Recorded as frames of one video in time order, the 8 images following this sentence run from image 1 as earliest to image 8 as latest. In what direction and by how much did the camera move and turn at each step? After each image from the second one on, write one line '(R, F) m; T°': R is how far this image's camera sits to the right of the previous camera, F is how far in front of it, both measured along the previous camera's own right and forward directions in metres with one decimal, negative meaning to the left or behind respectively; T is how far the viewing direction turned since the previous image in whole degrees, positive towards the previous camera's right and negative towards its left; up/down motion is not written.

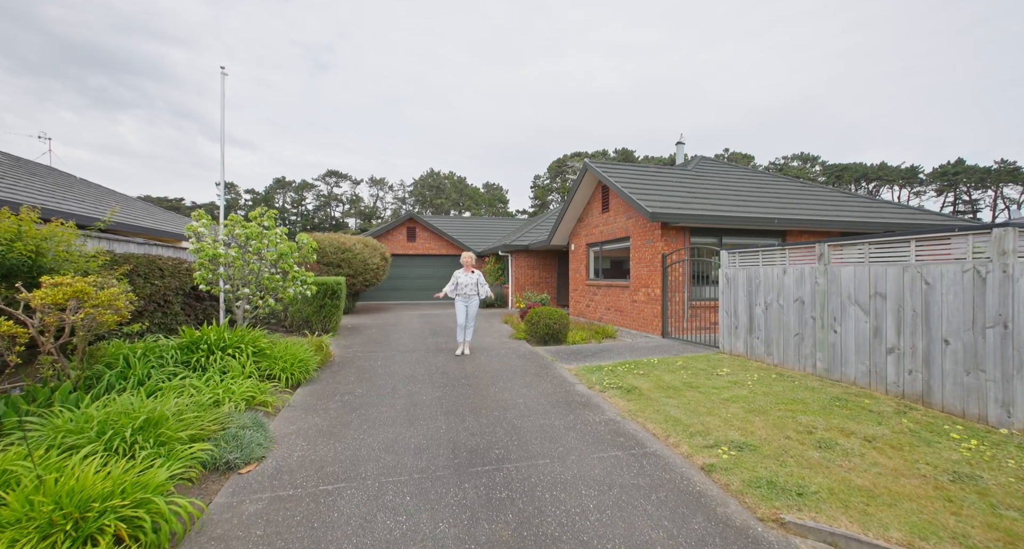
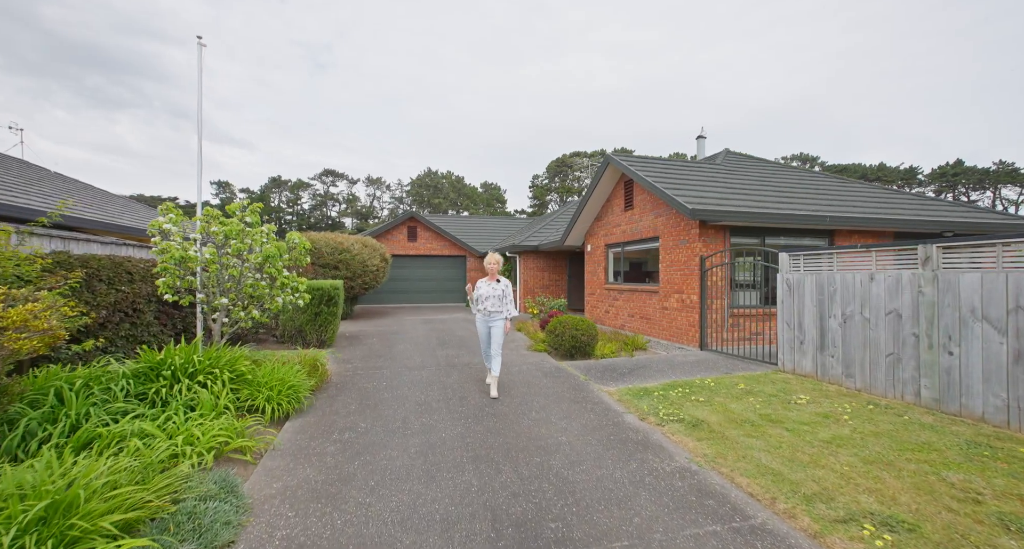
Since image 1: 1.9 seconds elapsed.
(-0.4, +1.0) m; 0°
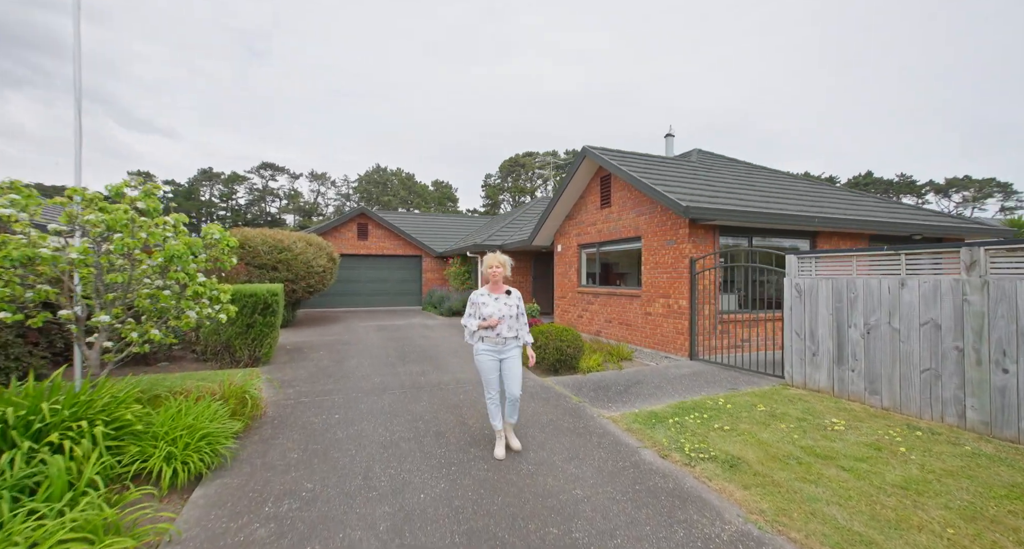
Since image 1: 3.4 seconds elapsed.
(-0.3, +1.0) m; +6°
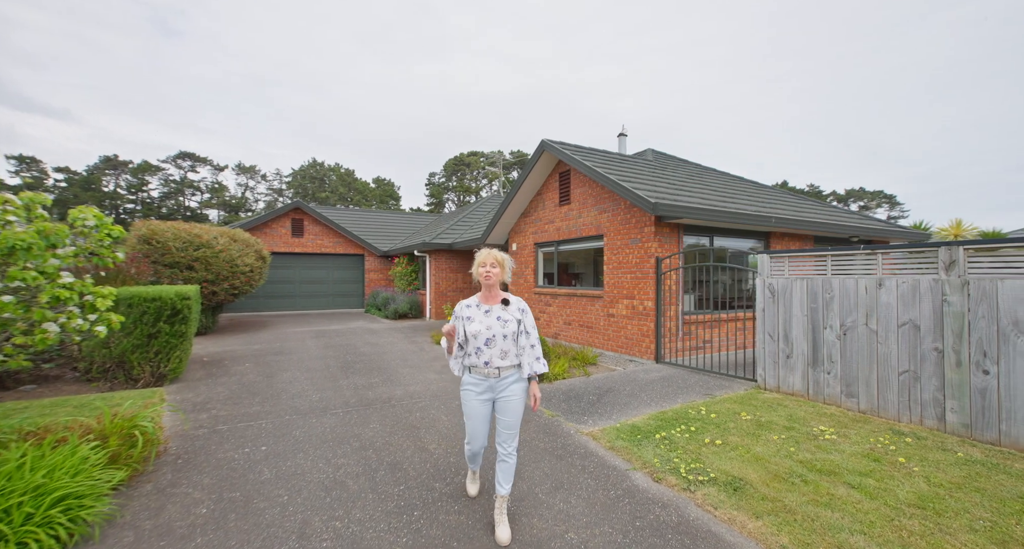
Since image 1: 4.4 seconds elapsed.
(-0.2, +0.6) m; +7°
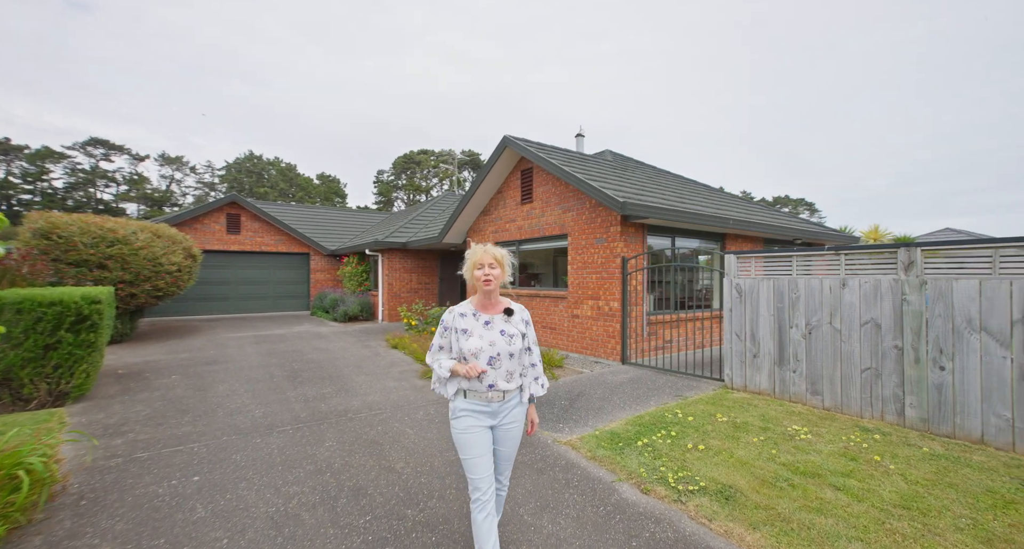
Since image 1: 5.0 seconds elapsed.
(-0.2, +0.3) m; +6°
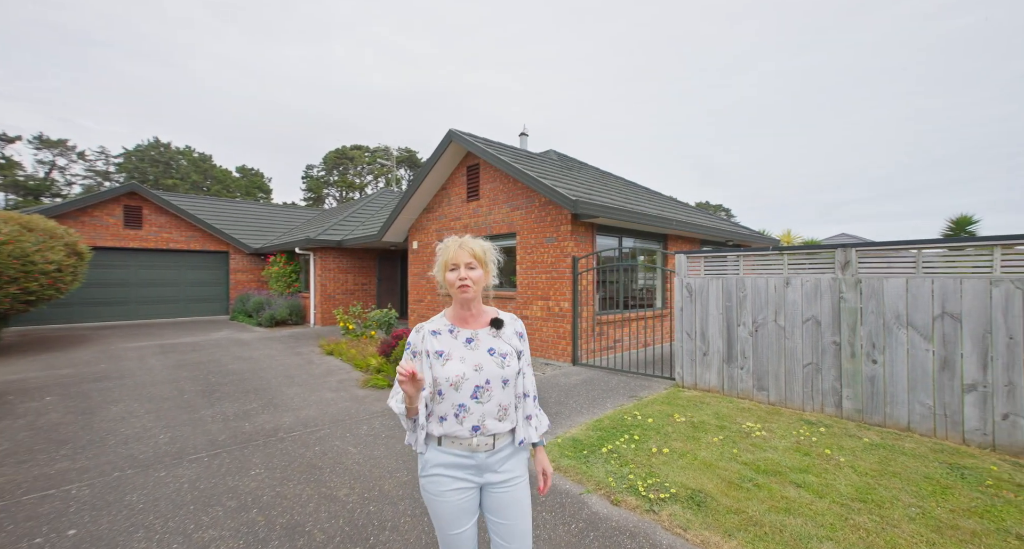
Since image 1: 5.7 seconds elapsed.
(-0.2, +0.3) m; +8°
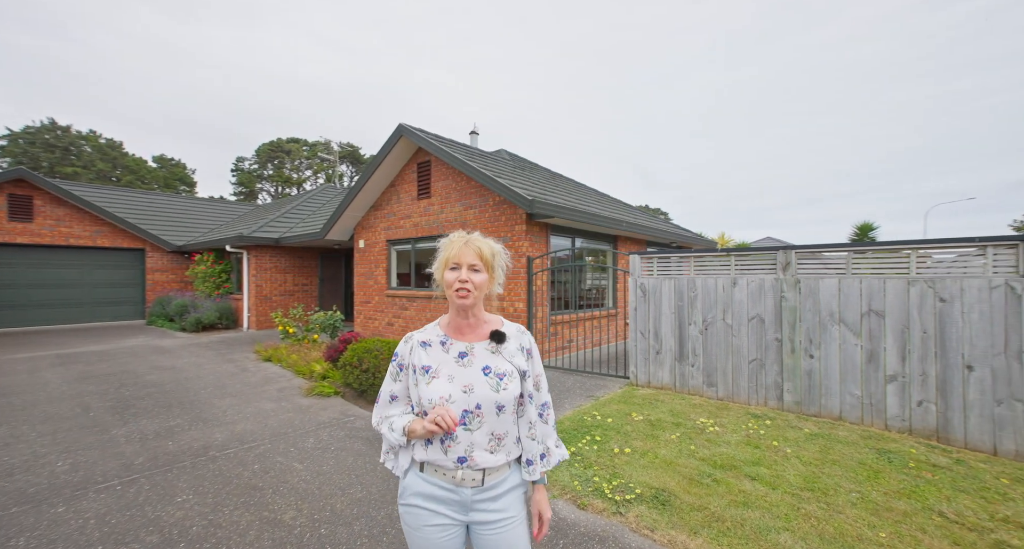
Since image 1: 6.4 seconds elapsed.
(-0.1, +0.1) m; +7°
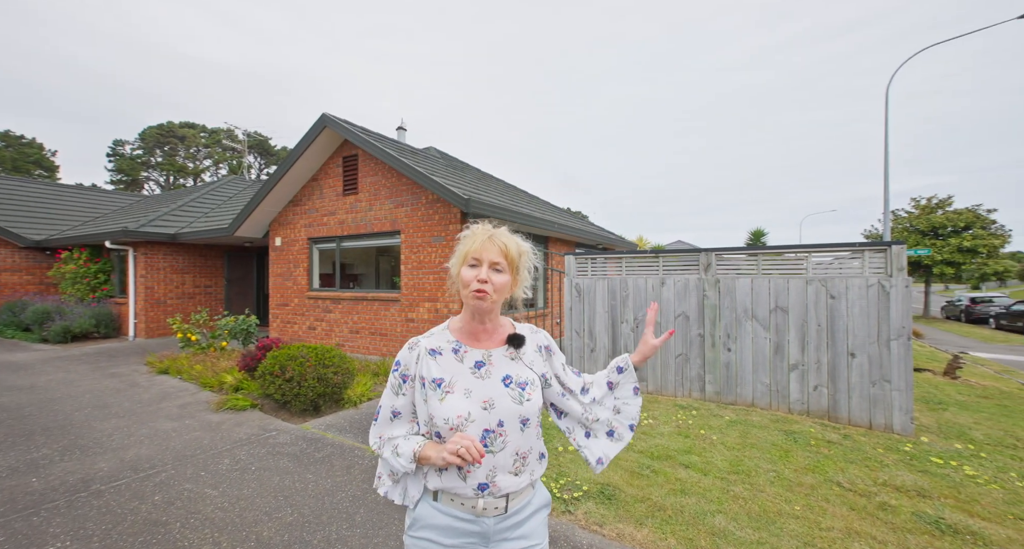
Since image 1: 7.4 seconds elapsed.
(-0.2, +0.1) m; +10°
